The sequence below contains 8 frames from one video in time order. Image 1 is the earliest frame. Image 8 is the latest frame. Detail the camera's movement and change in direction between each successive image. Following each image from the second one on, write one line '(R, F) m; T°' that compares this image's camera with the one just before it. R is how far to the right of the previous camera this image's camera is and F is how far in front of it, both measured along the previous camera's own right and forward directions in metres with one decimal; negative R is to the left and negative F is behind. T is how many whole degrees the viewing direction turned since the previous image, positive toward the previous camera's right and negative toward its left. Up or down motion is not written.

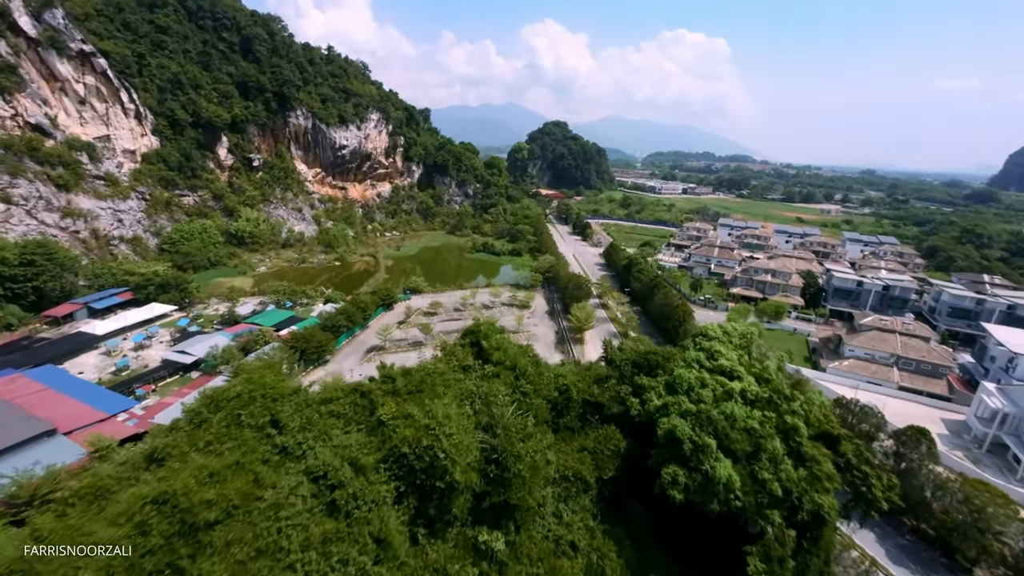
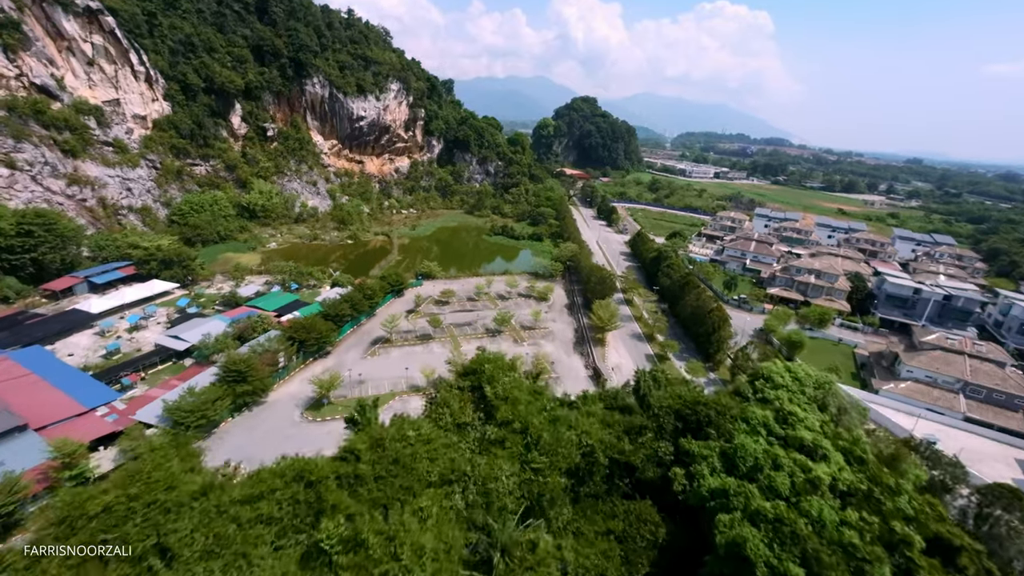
(0.0, +4.0) m; -2°
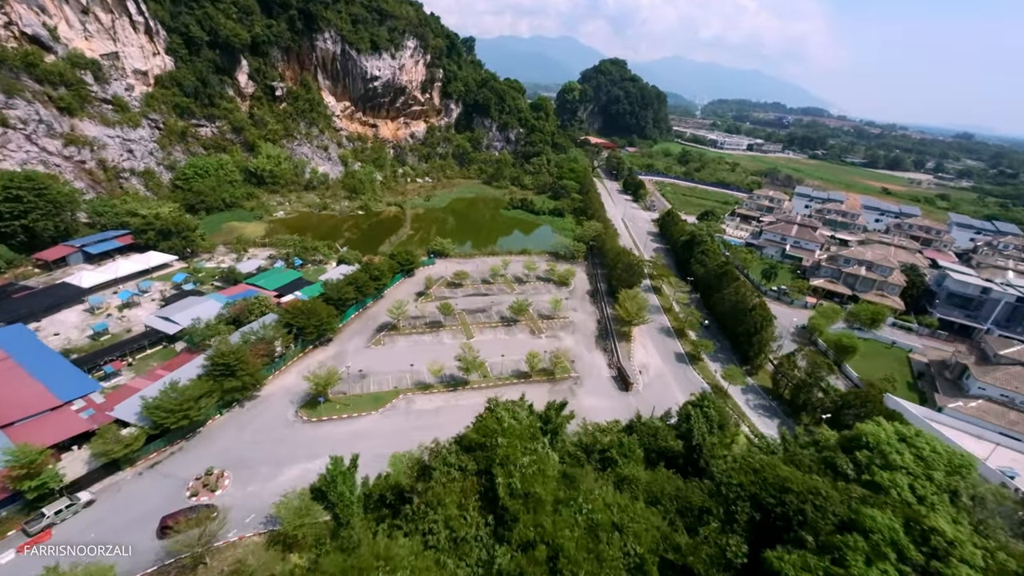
(-0.3, +4.1) m; -2°
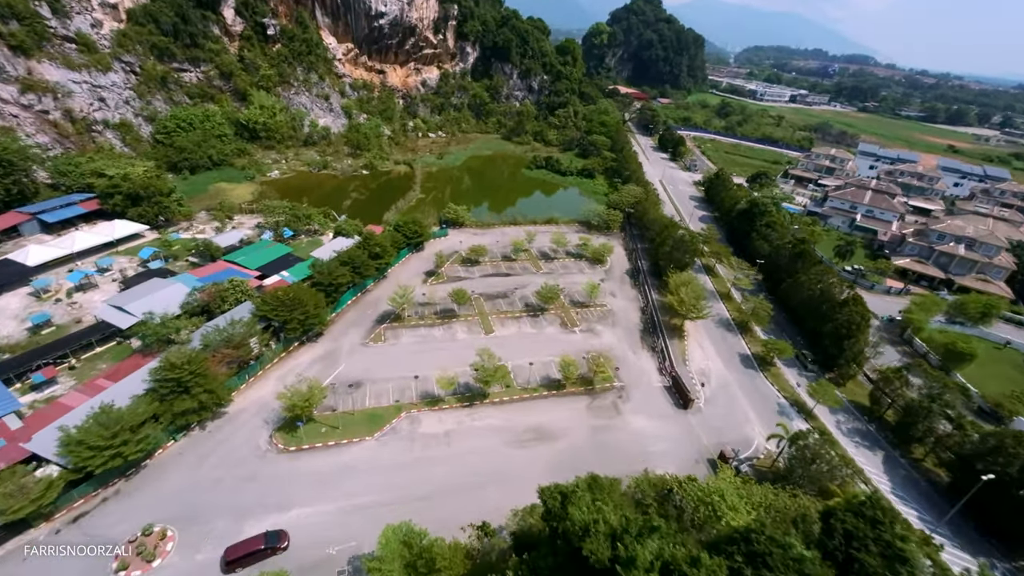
(-1.0, +7.5) m; -2°
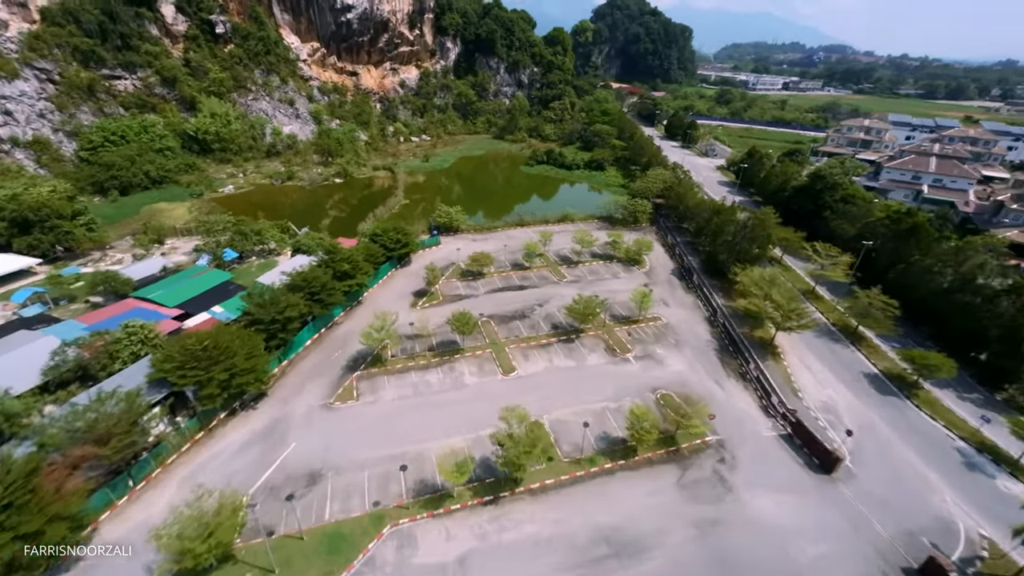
(-1.4, +9.8) m; +1°
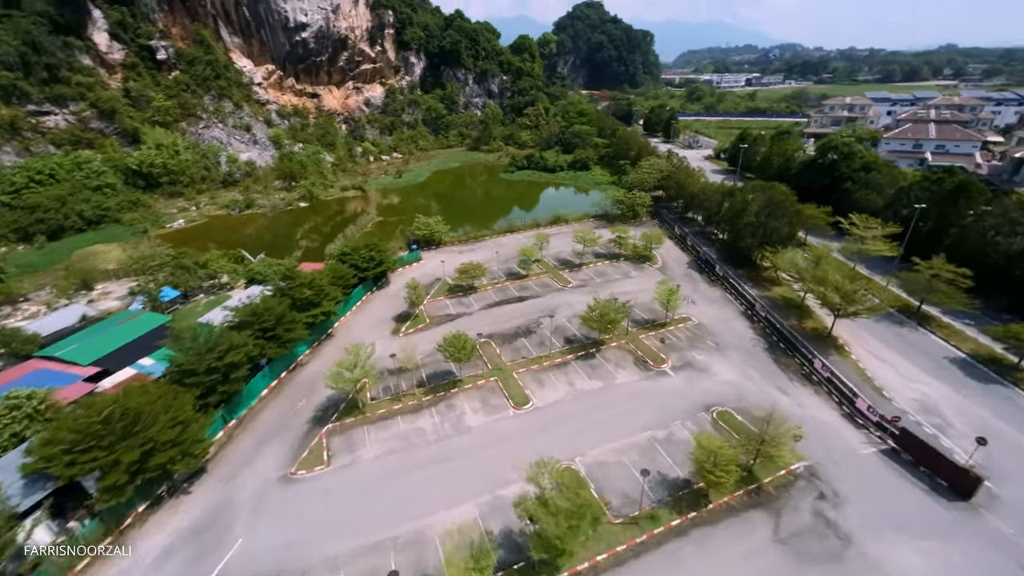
(-0.7, +4.6) m; +2°
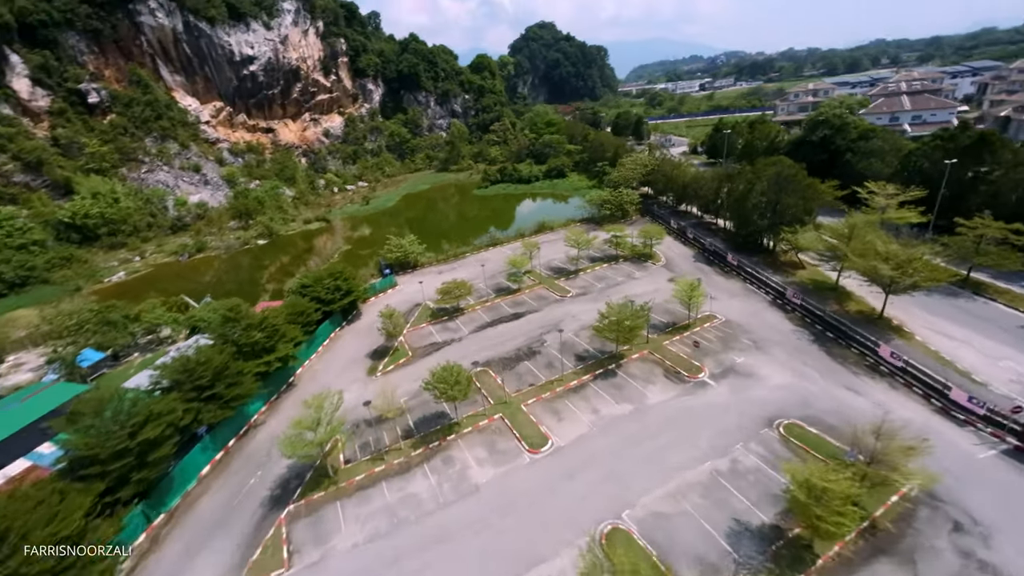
(-0.6, +3.6) m; +3°
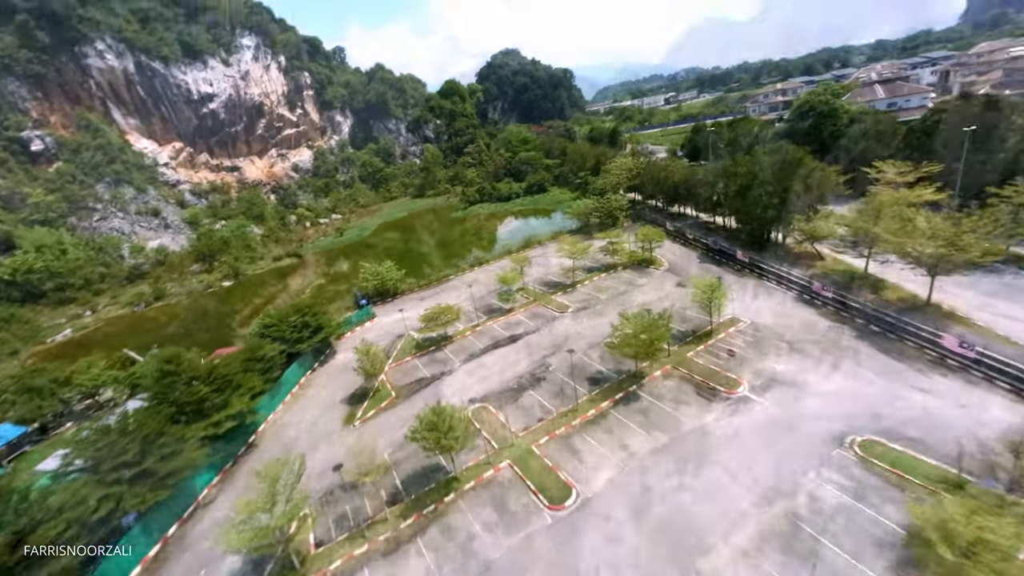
(-0.3, +2.7) m; +2°
